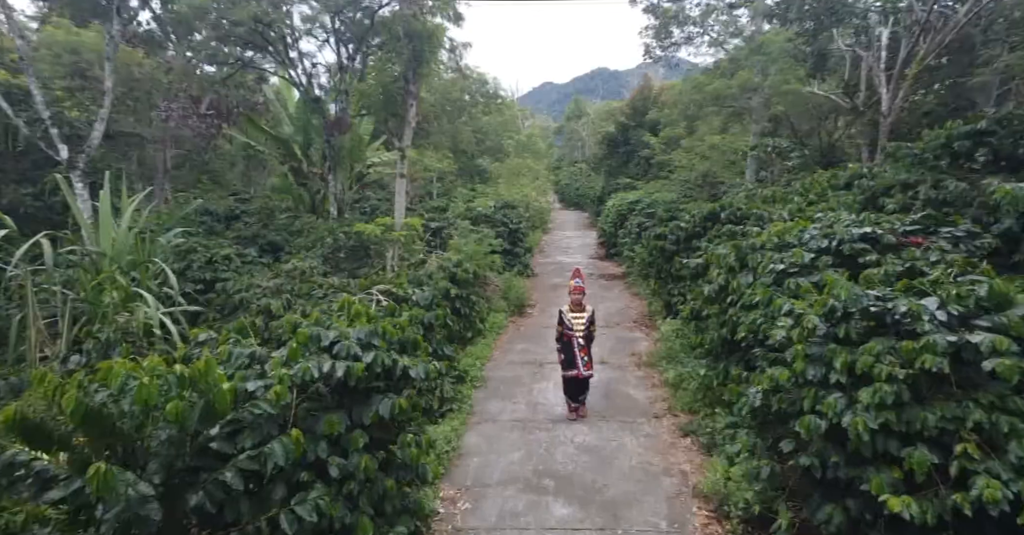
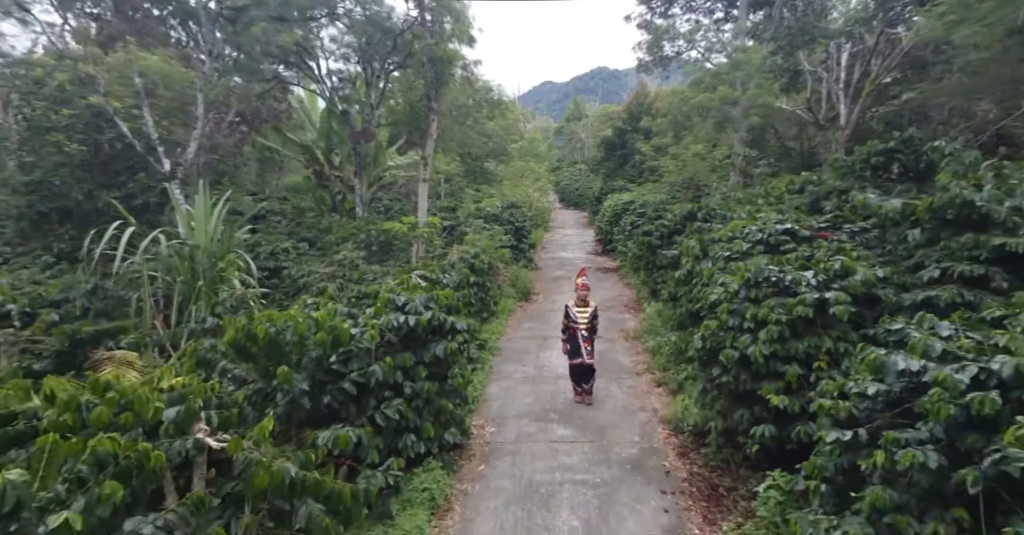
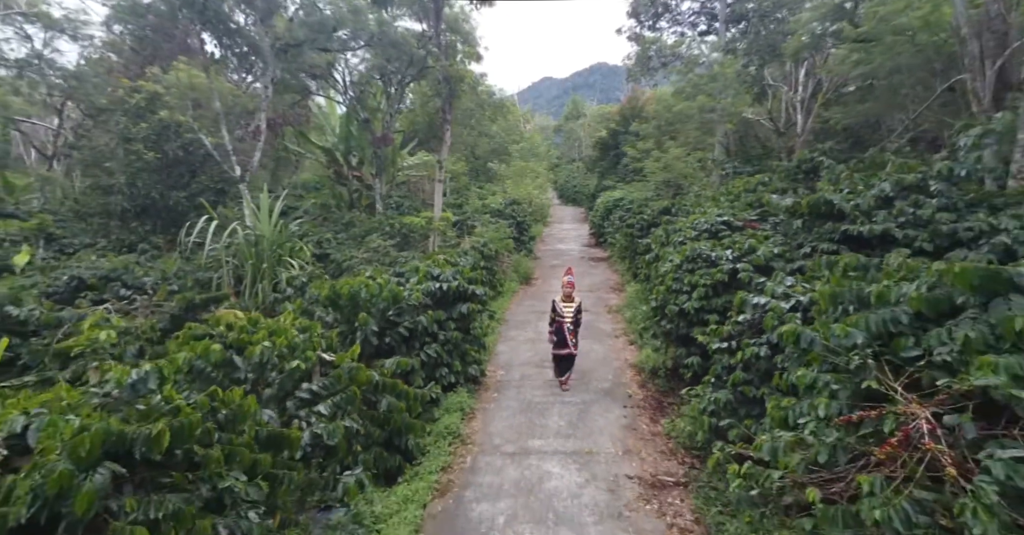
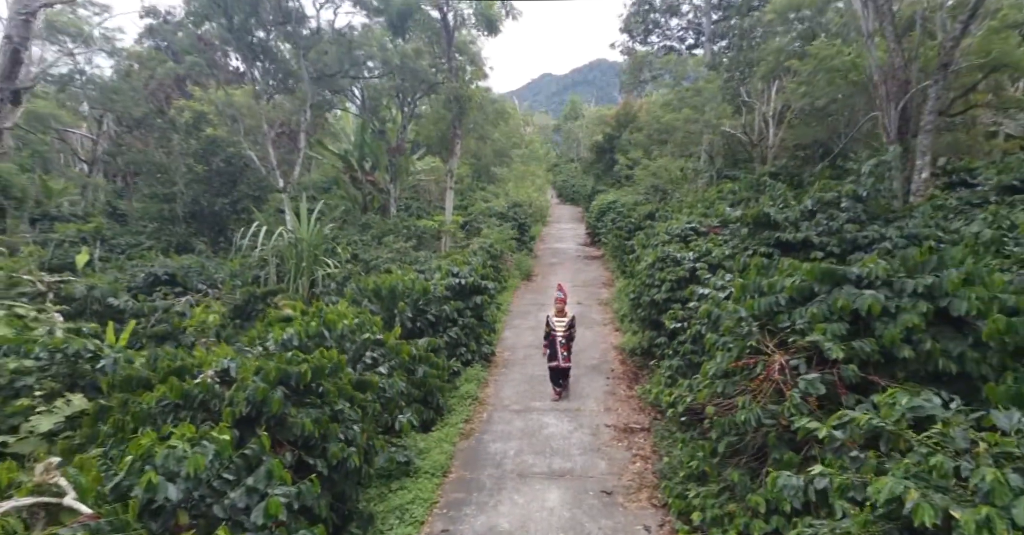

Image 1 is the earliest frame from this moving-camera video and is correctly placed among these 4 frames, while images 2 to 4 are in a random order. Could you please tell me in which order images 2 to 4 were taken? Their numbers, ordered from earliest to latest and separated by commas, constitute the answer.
2, 3, 4
